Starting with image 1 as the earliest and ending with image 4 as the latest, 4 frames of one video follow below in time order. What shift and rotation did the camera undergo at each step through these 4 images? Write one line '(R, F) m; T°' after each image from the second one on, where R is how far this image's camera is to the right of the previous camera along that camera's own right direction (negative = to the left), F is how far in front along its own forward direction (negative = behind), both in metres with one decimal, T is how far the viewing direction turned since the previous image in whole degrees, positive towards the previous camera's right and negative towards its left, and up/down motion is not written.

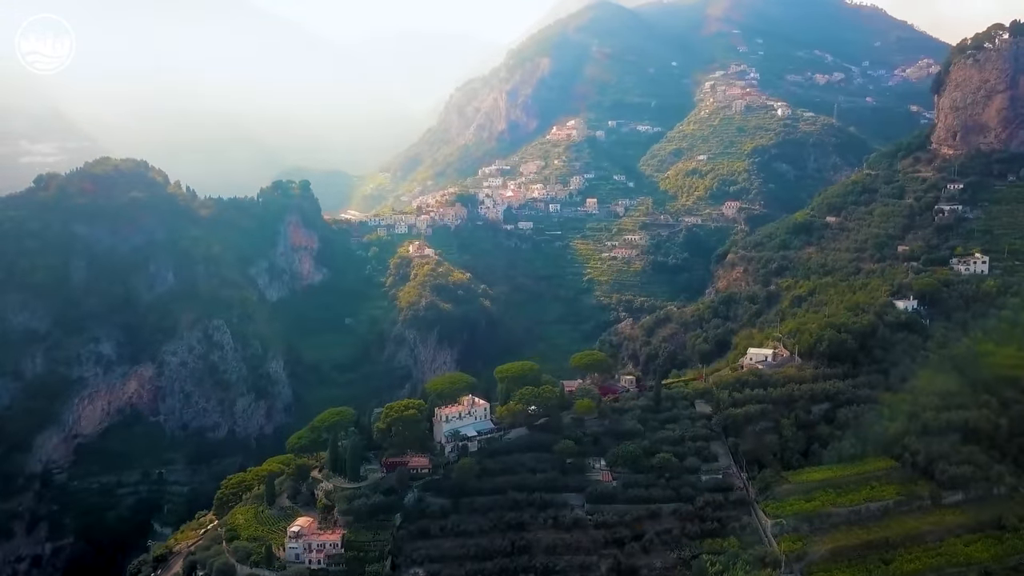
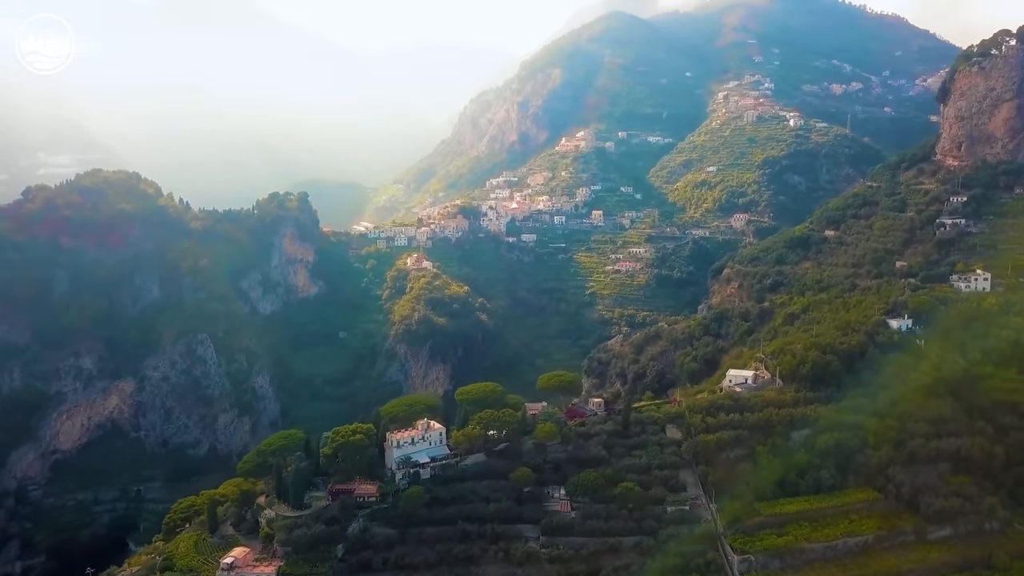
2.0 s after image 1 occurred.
(+2.1, +1.2) m; -2°
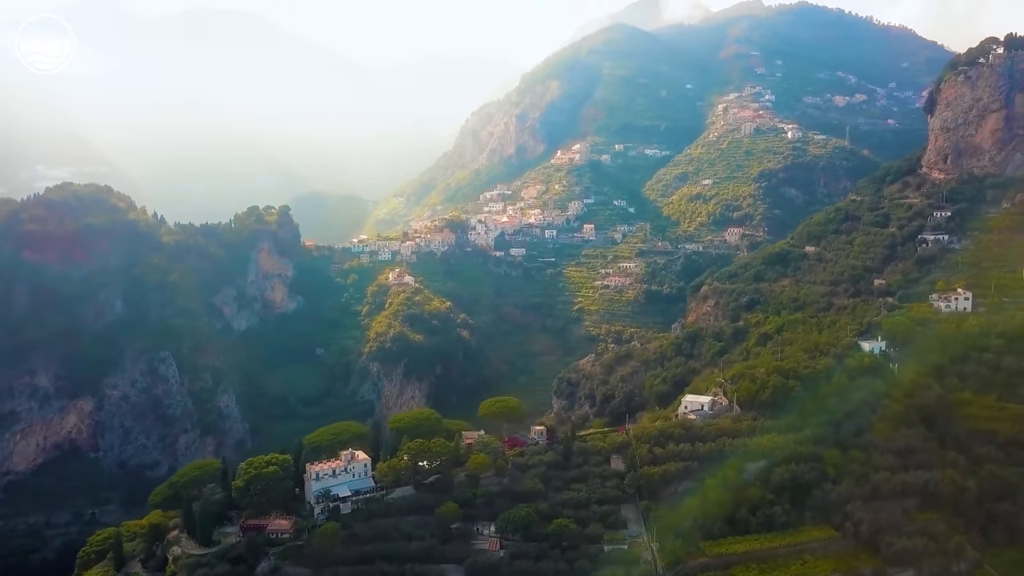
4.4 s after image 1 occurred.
(+2.5, +1.5) m; -1°
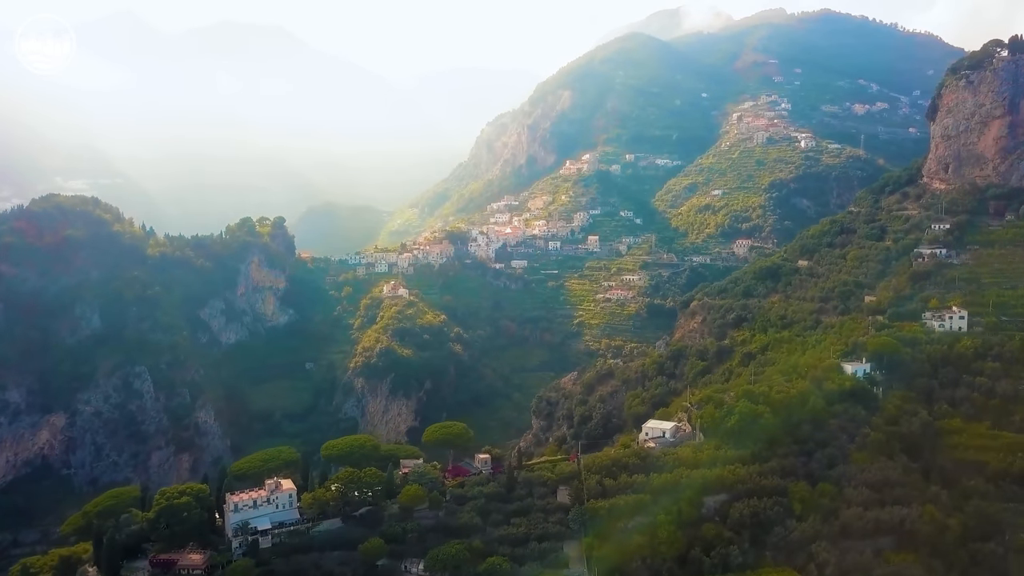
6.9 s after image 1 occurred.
(+2.6, +1.5) m; -2°
